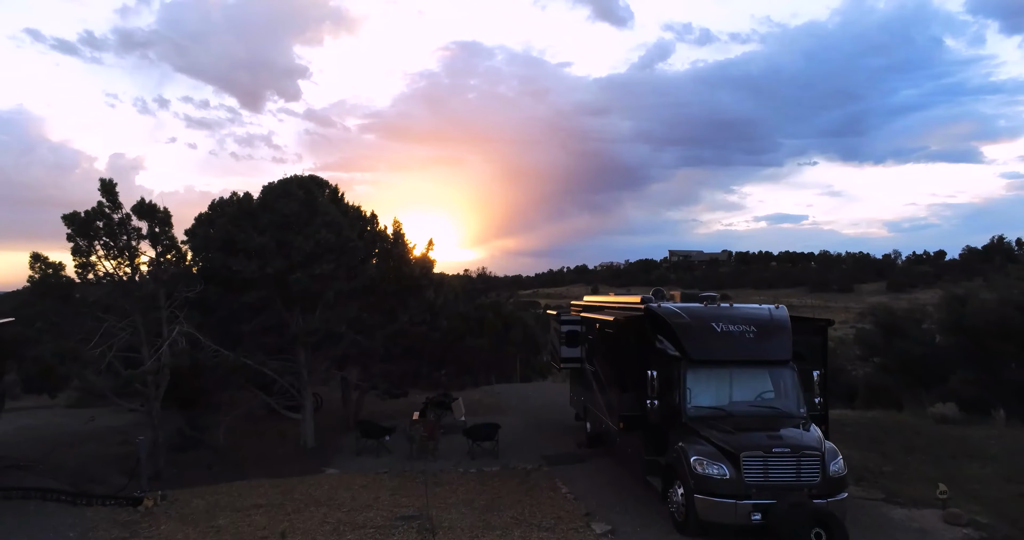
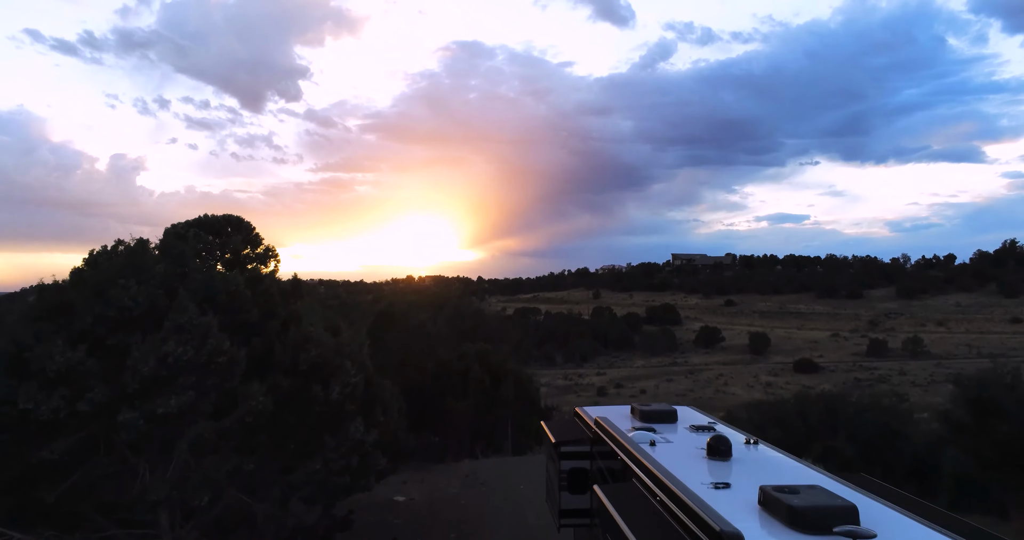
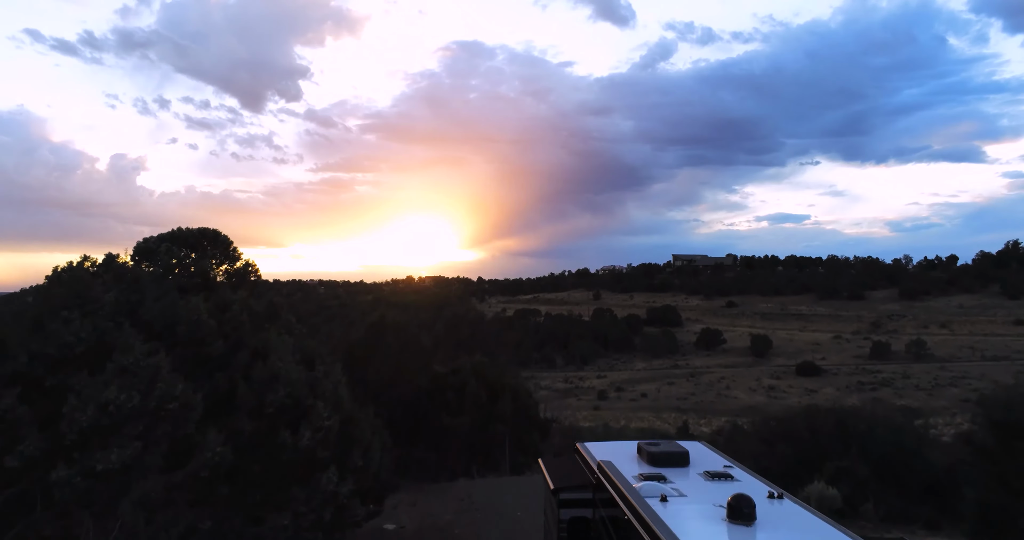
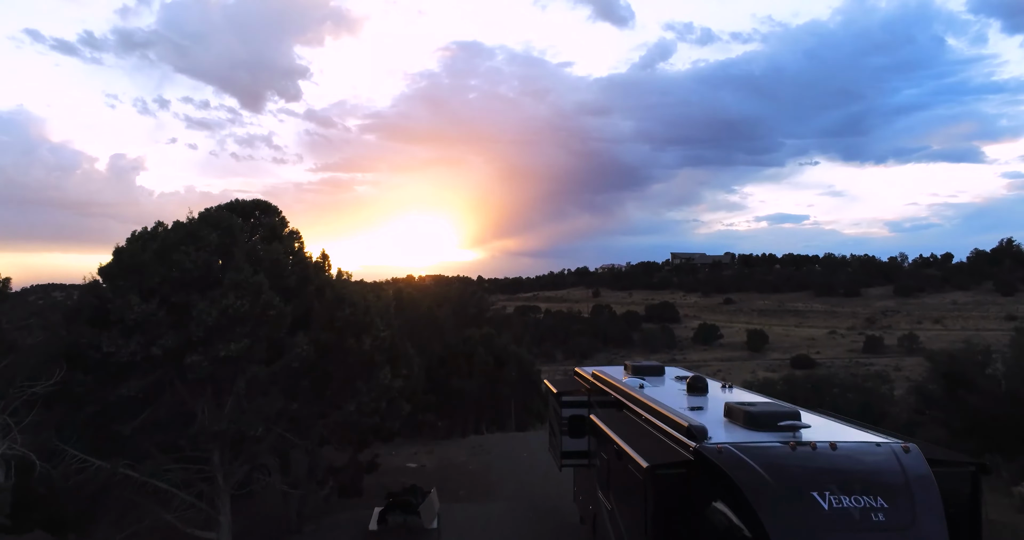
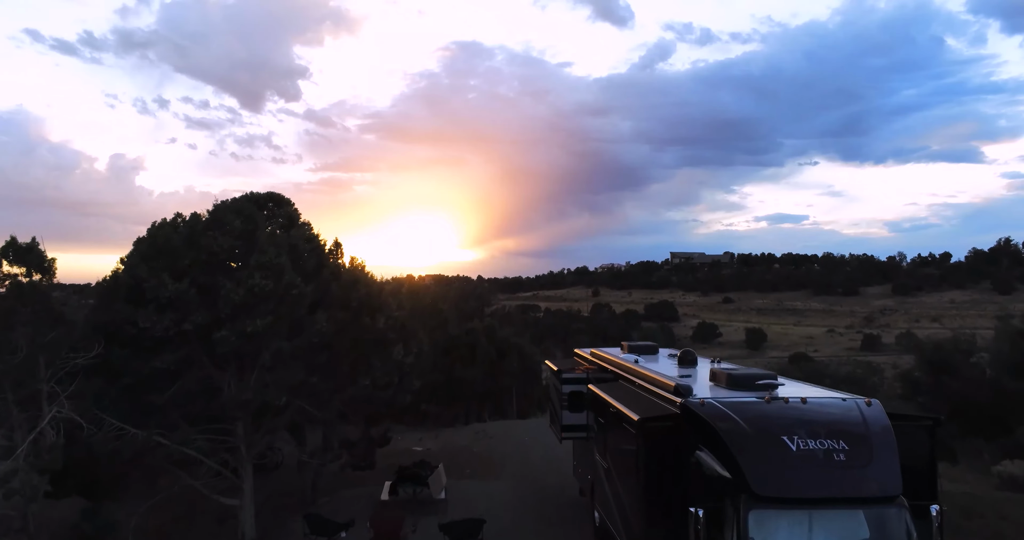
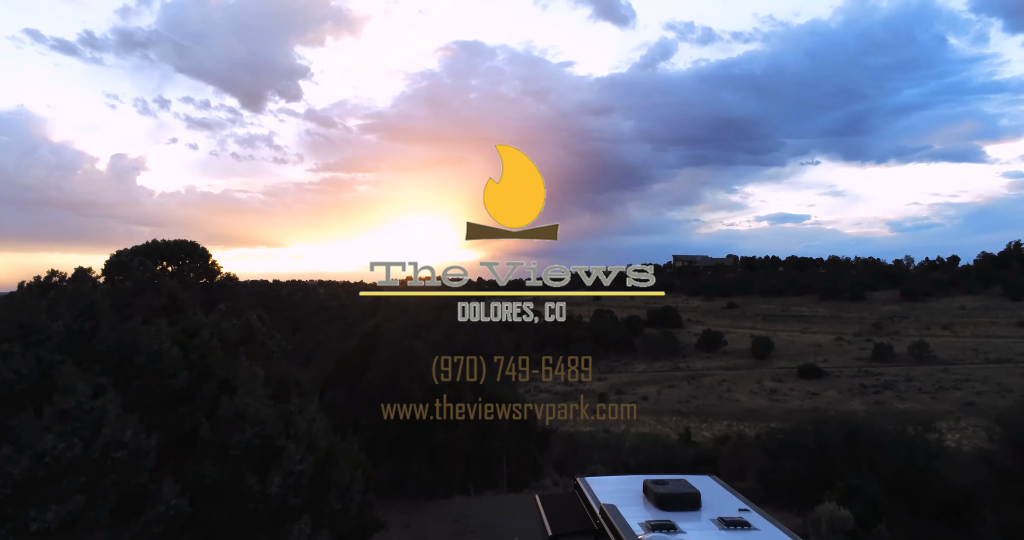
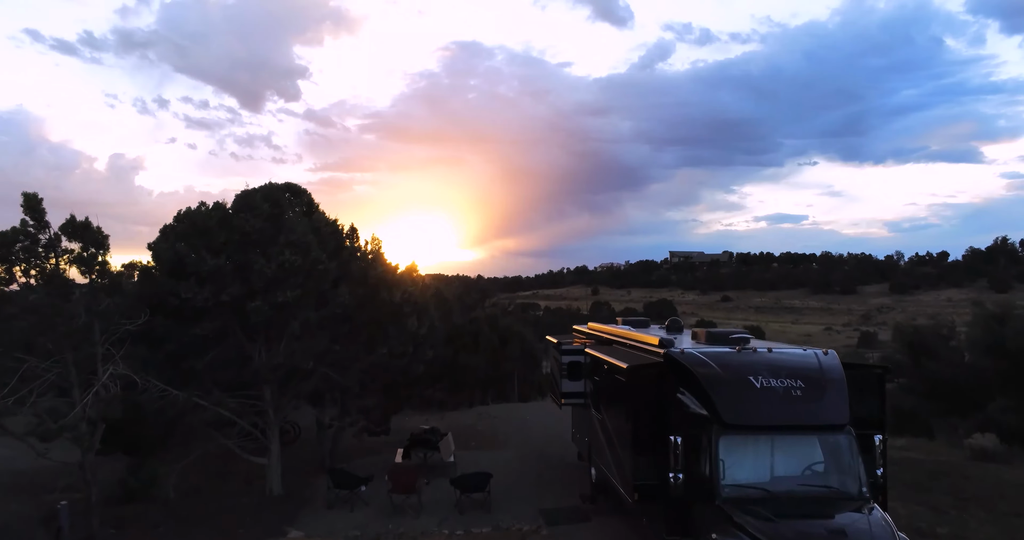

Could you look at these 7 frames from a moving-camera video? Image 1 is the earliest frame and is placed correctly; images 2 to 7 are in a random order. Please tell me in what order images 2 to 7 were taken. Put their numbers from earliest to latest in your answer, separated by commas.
7, 5, 4, 2, 3, 6
